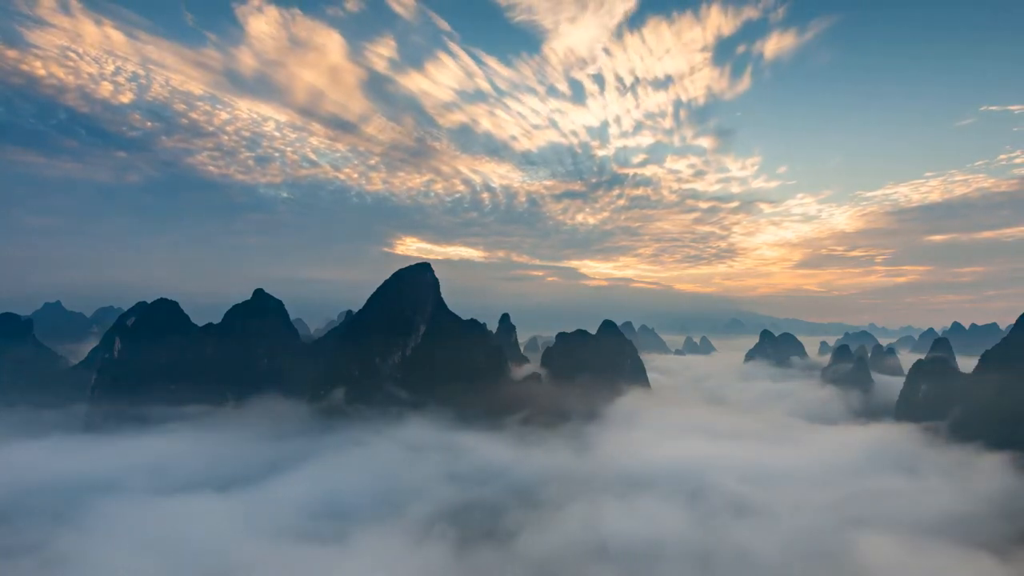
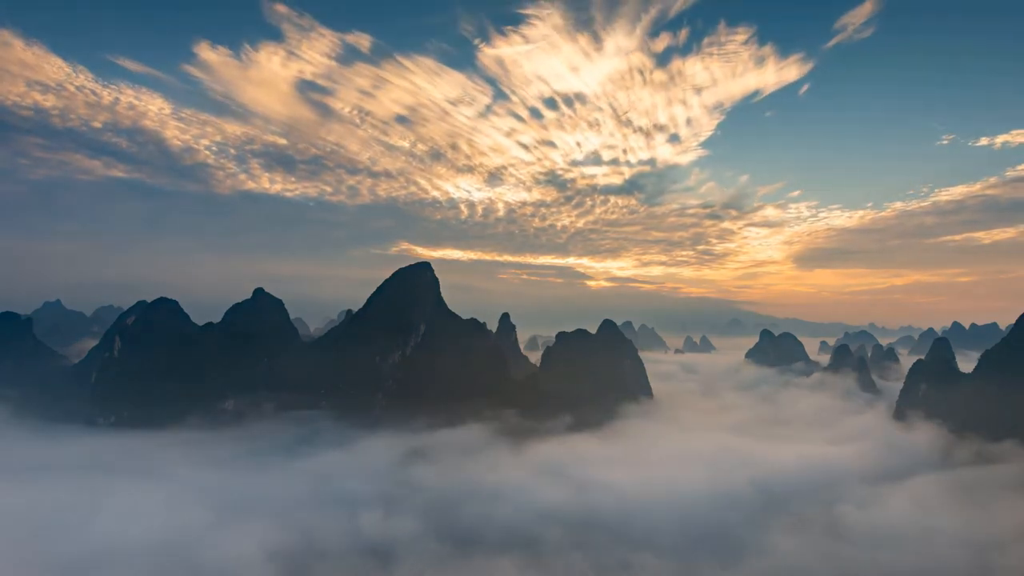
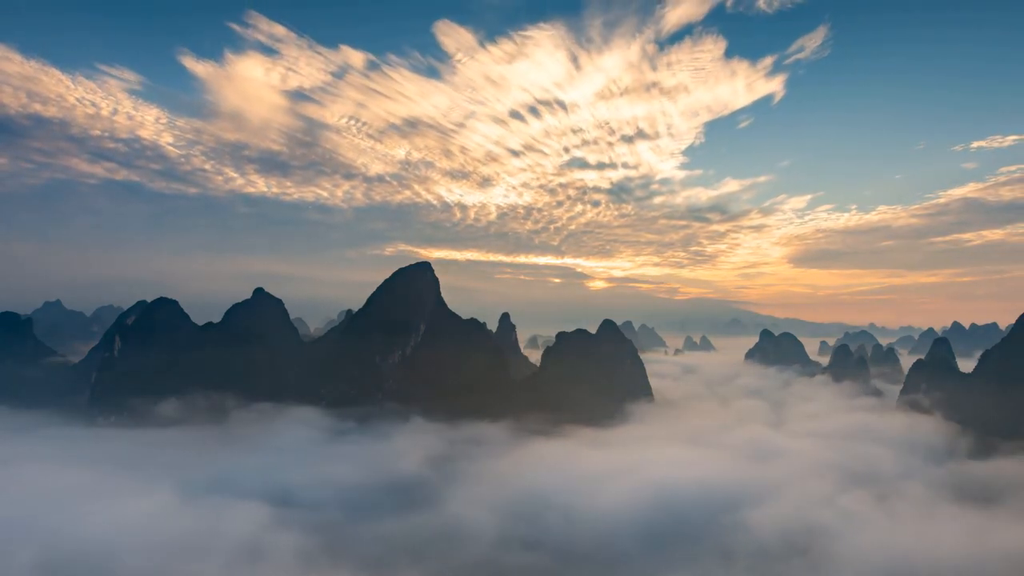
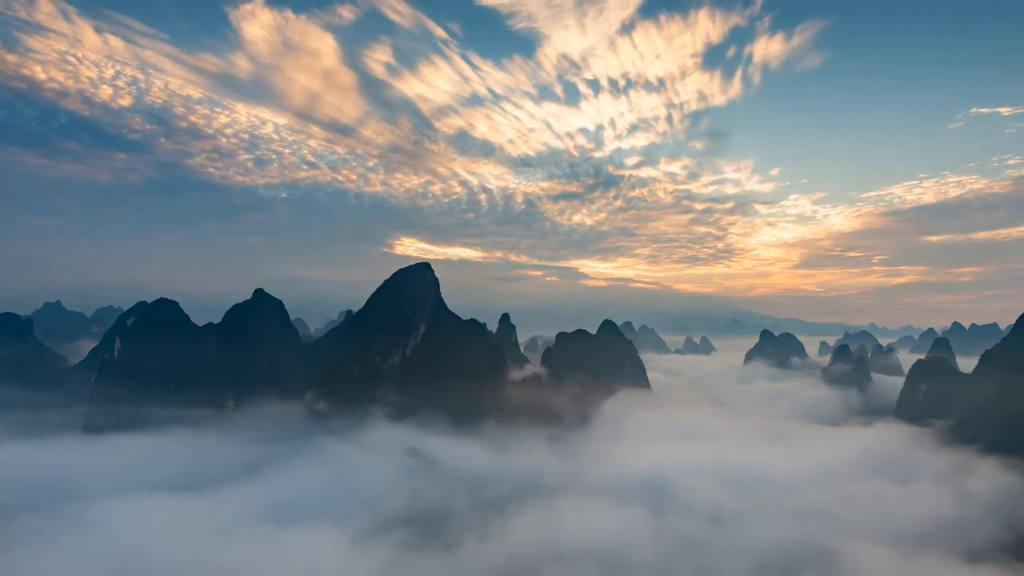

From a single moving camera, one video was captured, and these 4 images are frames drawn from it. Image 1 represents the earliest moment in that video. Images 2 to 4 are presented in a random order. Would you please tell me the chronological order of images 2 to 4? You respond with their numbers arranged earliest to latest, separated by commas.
4, 2, 3
